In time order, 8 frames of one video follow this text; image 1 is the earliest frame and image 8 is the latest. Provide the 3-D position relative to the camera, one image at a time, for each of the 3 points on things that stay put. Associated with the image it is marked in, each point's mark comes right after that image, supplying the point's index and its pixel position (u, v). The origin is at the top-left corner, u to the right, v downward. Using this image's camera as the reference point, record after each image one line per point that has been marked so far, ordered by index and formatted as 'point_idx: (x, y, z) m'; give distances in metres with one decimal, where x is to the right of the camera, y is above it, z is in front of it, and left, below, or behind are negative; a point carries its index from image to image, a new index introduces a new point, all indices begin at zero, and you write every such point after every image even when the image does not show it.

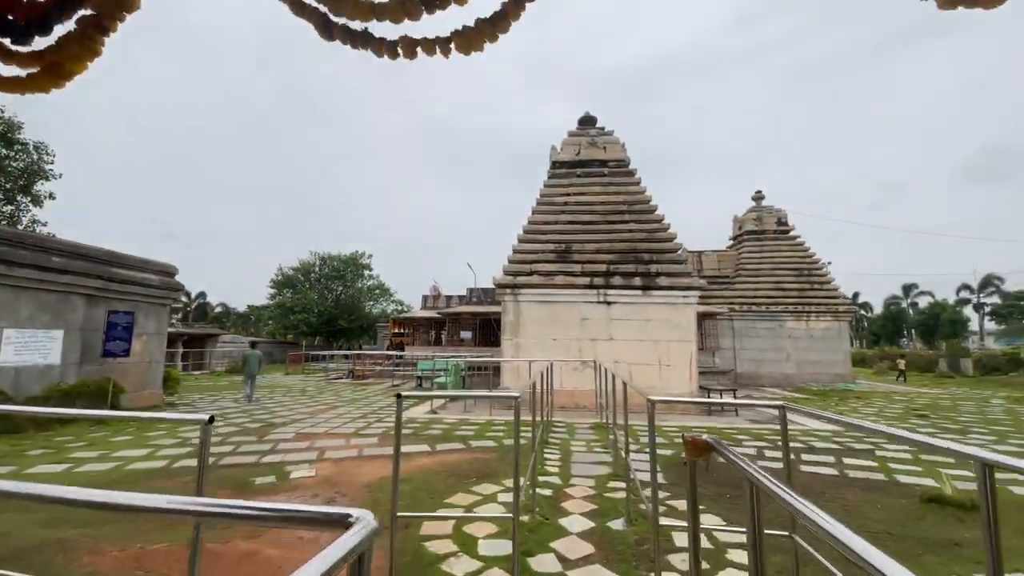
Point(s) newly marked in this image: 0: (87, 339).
0: (-7.5, -0.9, +8.3) m
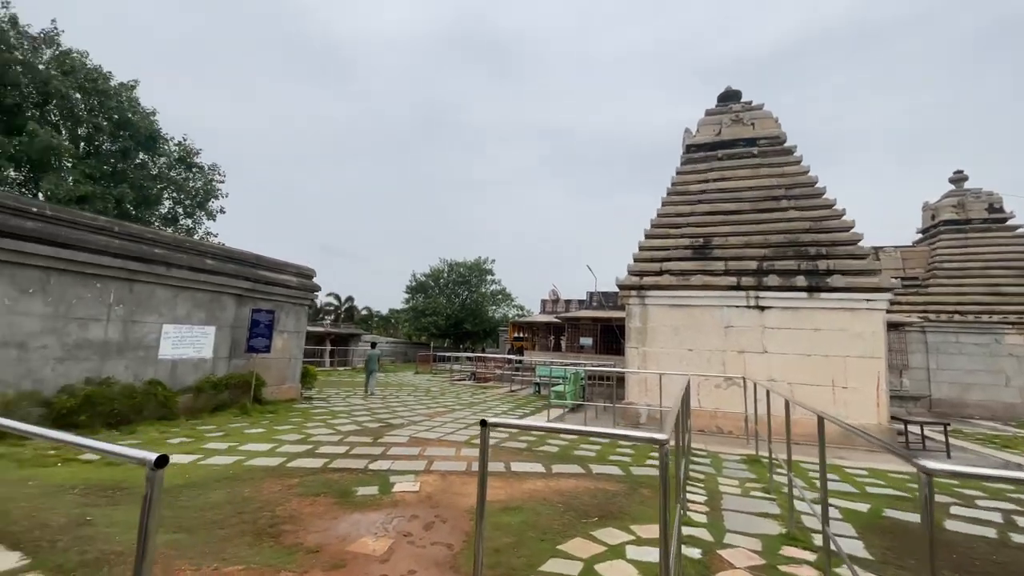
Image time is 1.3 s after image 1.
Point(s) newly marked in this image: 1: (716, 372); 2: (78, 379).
0: (-5.3, -0.9, +9.0) m
1: (+3.7, -1.5, +8.7) m
2: (-6.1, -1.3, +6.6) m
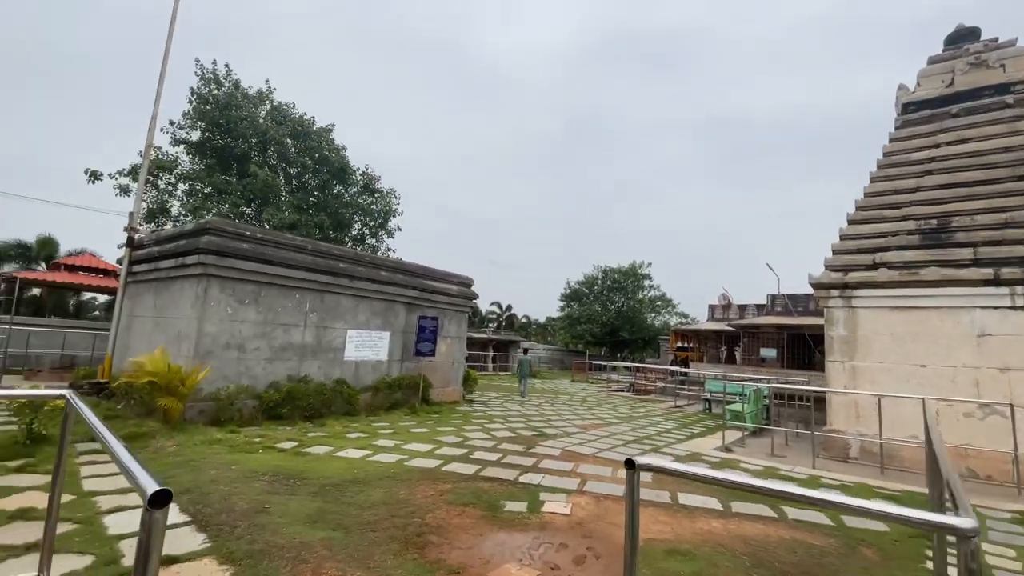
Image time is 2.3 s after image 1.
0: (-2.2, -1.1, +9.8) m
1: (+6.2, -1.5, +6.5) m
2: (-3.8, -1.4, +7.8) m
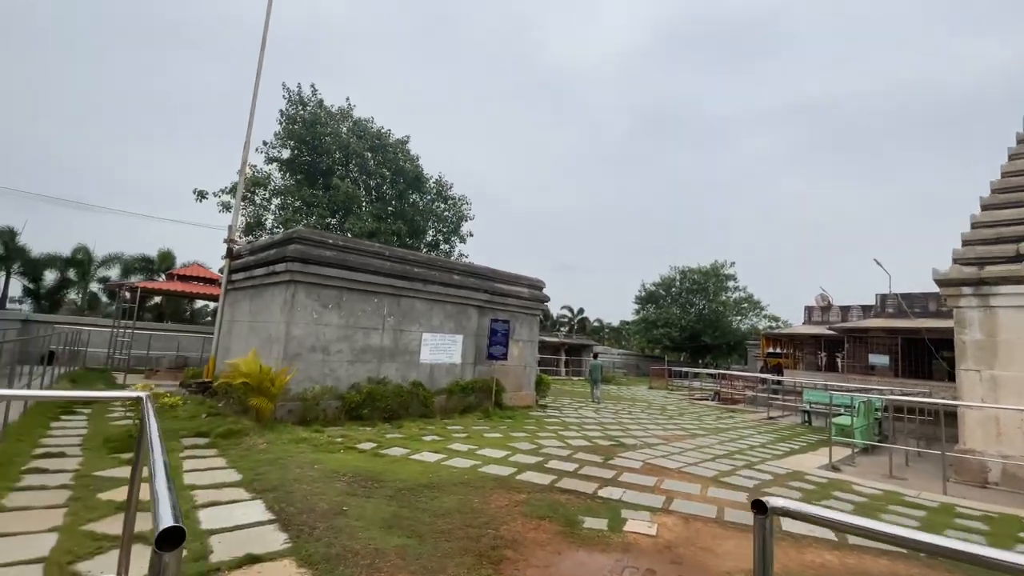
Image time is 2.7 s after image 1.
0: (-0.7, -1.2, +9.8) m
1: (+7.1, -1.4, +5.3) m
2: (-2.6, -1.5, +8.0) m
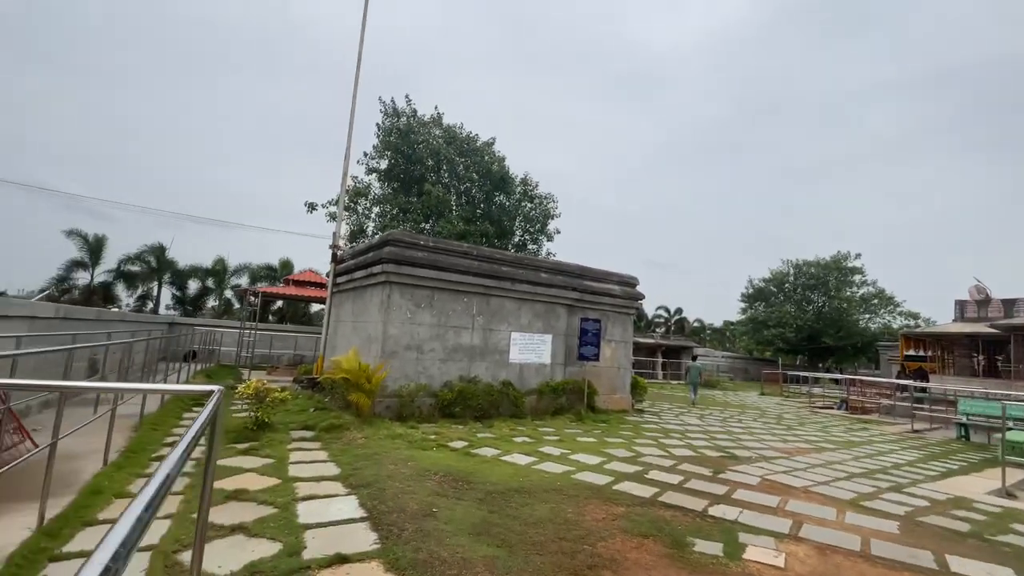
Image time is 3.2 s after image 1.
0: (+1.1, -1.1, +9.4) m
1: (+8.0, -1.2, +3.5) m
2: (-1.0, -1.5, +8.1) m
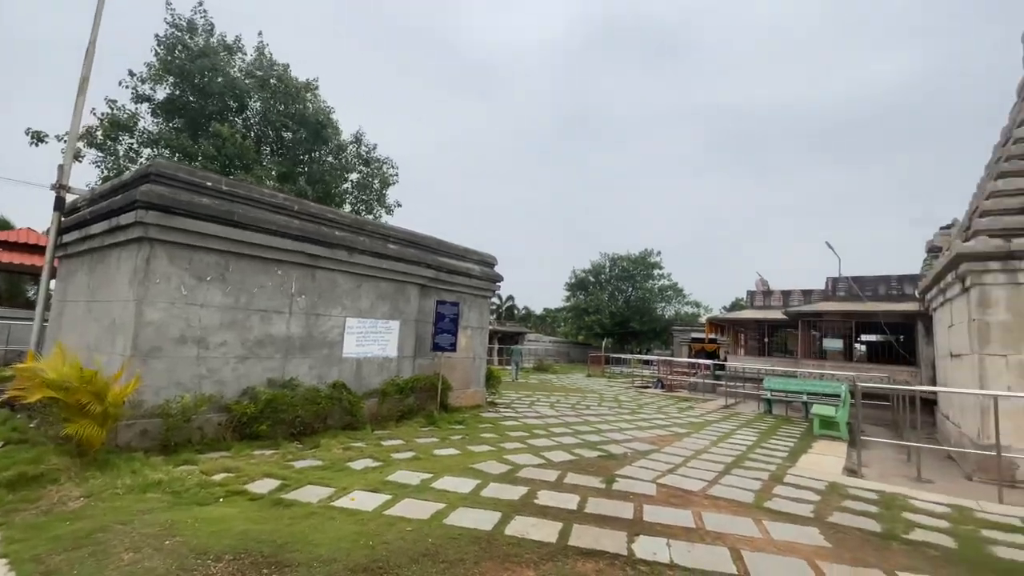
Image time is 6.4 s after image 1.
0: (-1.6, -0.7, +7.8) m
1: (+6.9, -1.1, +4.7) m
2: (-3.1, -1.1, +5.8) m
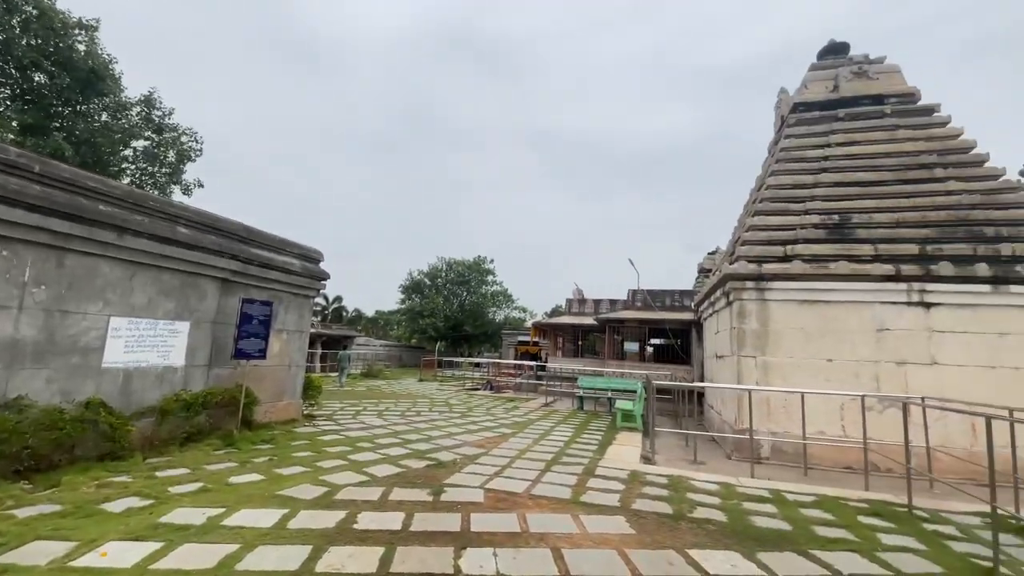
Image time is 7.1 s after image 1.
0: (-4.1, -0.6, +6.6) m
1: (+4.9, -1.4, +6.5) m
2: (-4.9, -1.0, +4.2) m
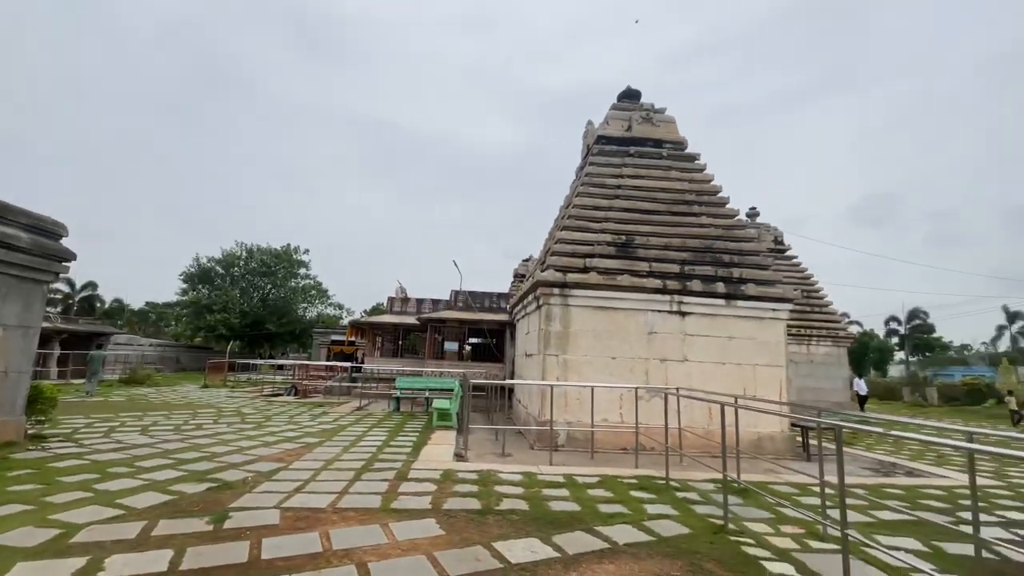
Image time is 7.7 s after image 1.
0: (-6.3, -0.4, +4.6) m
1: (+2.1, -1.6, +7.8) m
2: (-6.1, -0.7, +2.0) m
